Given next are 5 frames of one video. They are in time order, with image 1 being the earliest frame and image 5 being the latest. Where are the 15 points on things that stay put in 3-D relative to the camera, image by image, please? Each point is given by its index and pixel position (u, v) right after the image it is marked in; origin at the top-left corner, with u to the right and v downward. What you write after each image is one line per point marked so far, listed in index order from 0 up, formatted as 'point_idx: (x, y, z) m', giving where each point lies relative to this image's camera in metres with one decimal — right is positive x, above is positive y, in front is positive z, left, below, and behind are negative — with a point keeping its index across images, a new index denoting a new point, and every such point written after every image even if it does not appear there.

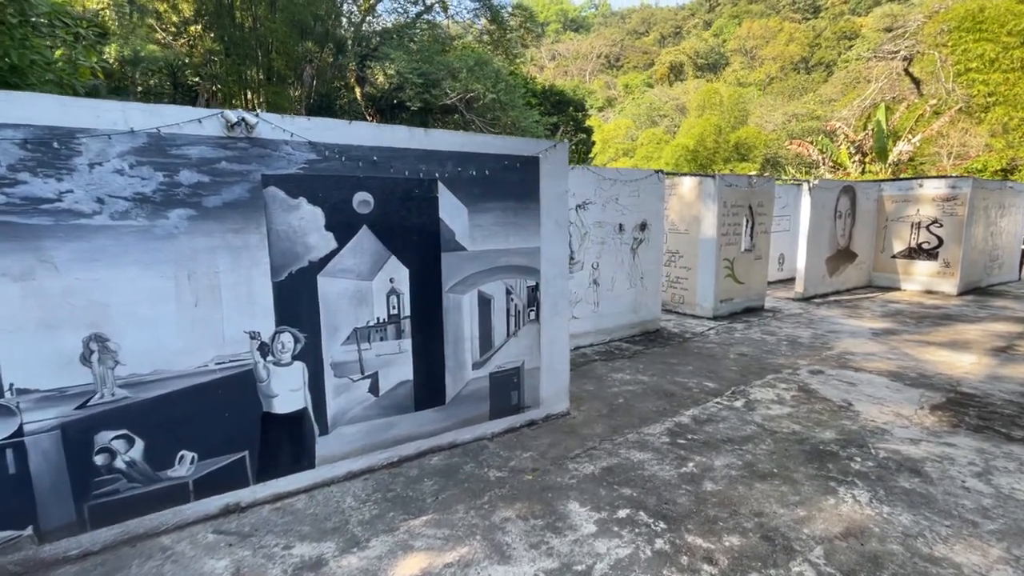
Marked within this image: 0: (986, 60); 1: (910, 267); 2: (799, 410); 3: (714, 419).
0: (+17.4, +8.3, +17.6) m
1: (+9.2, +0.5, +11.1) m
2: (+2.7, -1.2, +4.6) m
3: (+1.8, -1.2, +4.4) m
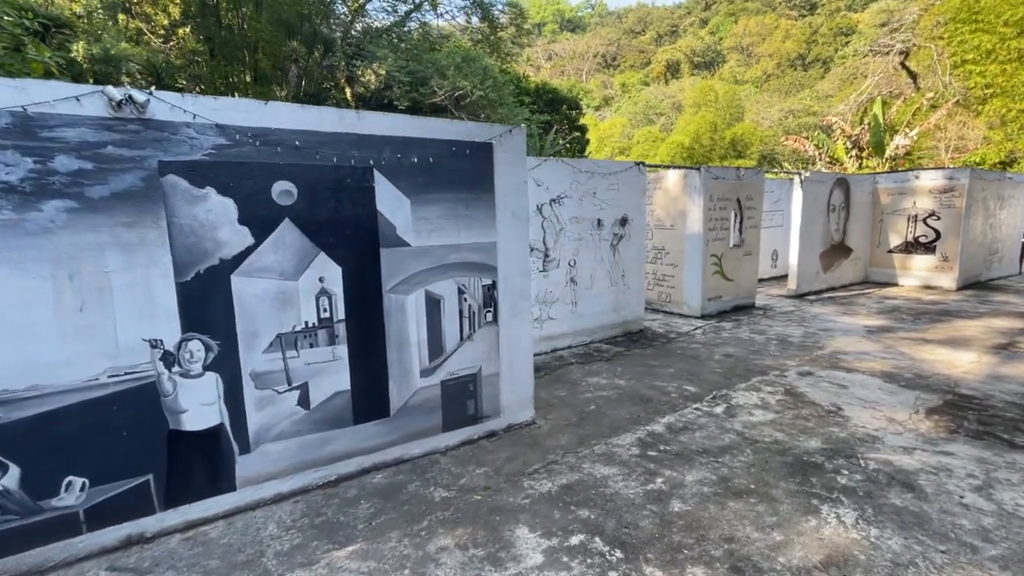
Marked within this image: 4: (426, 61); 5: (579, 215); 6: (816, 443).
0: (+17.0, +8.5, +17.2) m
1: (+8.9, +0.6, +10.7) m
2: (+2.4, -1.1, +4.2) m
3: (+1.5, -1.2, +4.0) m
4: (-2.1, +6.2, +13.6) m
5: (+0.9, +1.0, +6.3) m
6: (+2.4, -1.2, +3.7) m
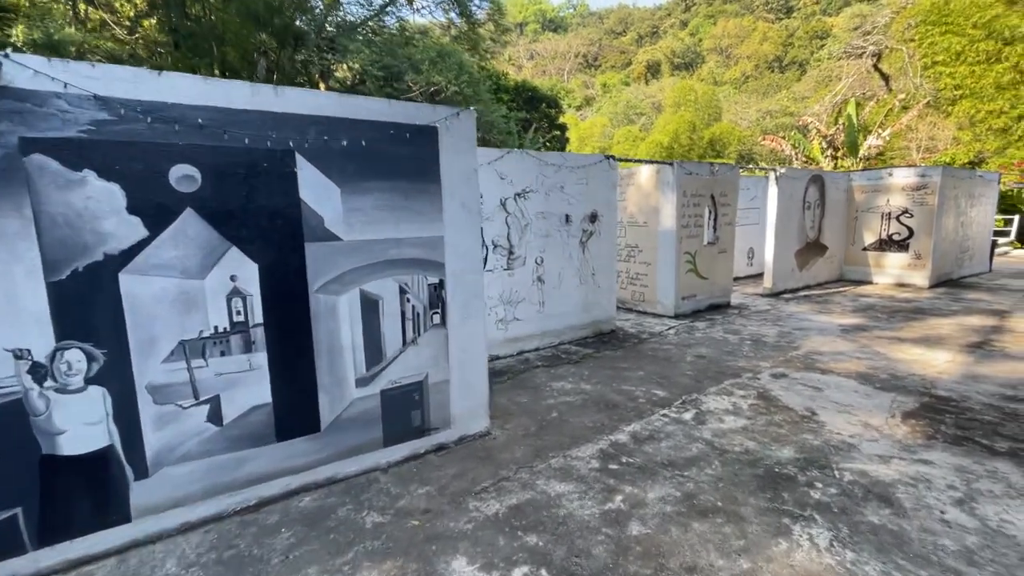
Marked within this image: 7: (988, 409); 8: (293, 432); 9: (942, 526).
0: (+16.1, +8.6, +17.5) m
1: (+8.3, +0.6, +10.7) m
2: (+2.0, -1.1, +3.9) m
3: (+1.1, -1.2, +3.7) m
4: (-2.9, +6.2, +13.2) m
5: (+0.4, +1.0, +6.0) m
6: (+2.0, -1.2, +3.5) m
7: (+4.1, -1.0, +4.1) m
8: (-1.4, -0.9, +3.0) m
9: (+2.4, -1.3, +2.6) m
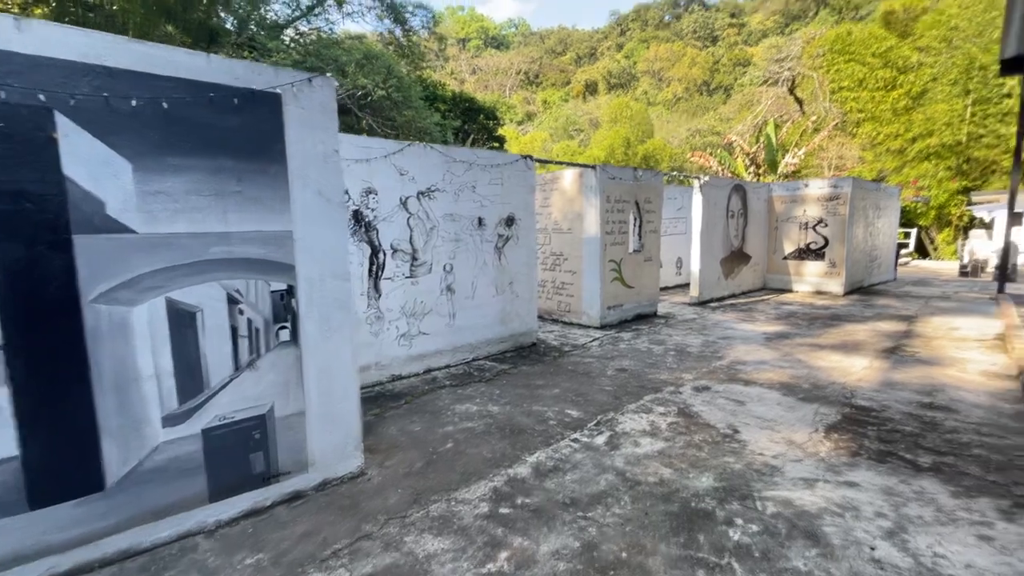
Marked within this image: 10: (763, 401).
0: (+13.6, +8.2, +18.8) m
1: (+6.6, +0.5, +11.0) m
2: (+1.2, -1.2, +3.5) m
3: (+0.3, -1.2, +3.2) m
4: (-4.8, +5.9, +12.3) m
5: (-0.6, +0.9, +5.4) m
6: (+1.2, -1.2, +3.0) m
7: (+3.3, -1.1, +3.9) m
8: (-2.1, -0.9, +2.2) m
9: (+1.7, -1.3, +2.2) m
10: (+2.3, -1.0, +4.3) m
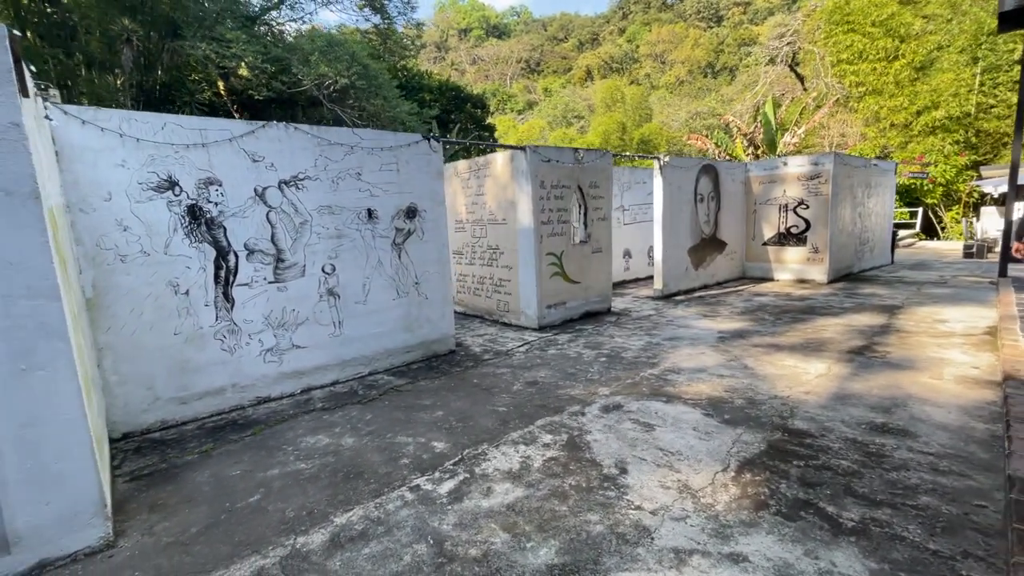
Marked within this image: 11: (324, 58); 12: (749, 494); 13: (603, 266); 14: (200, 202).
0: (+12.6, +8.8, +17.6) m
1: (+5.7, +0.7, +10.0) m
2: (+0.1, -1.2, +2.7) m
3: (-0.7, -1.3, +2.5) m
4: (-5.8, +5.9, +11.5) m
5: (-1.7, +0.8, +4.6) m
6: (+0.2, -1.3, +2.3) m
7: (+2.2, -1.0, +3.1) m
8: (-3.1, -1.1, +1.5) m
9: (+0.6, -1.3, +1.5) m
10: (+1.2, -1.0, +3.6) m
11: (-5.0, +5.7, +11.7) m
12: (+1.3, -1.1, +2.7) m
13: (+1.5, +0.3, +7.4) m
14: (-2.5, +0.7, +3.9) m
